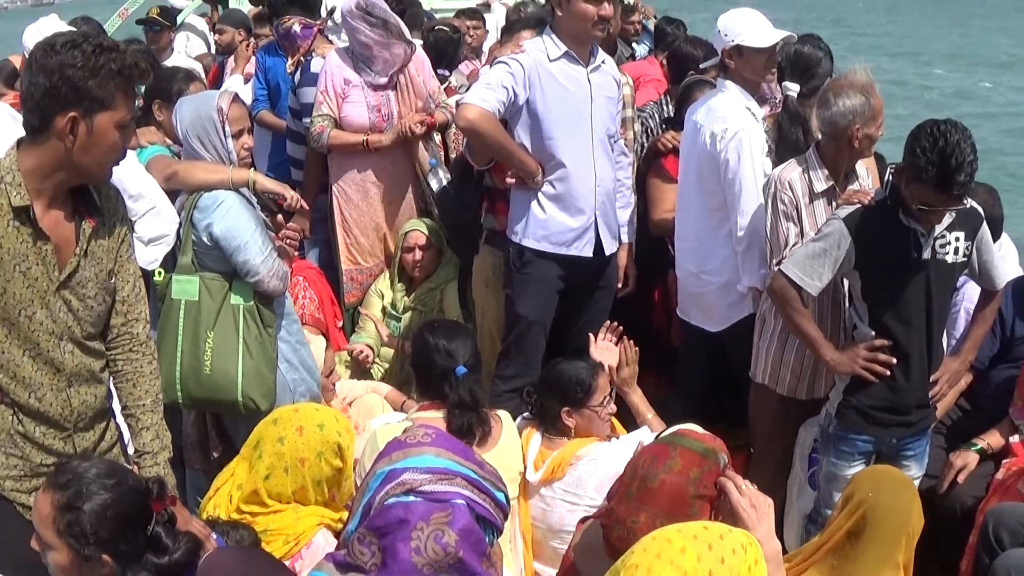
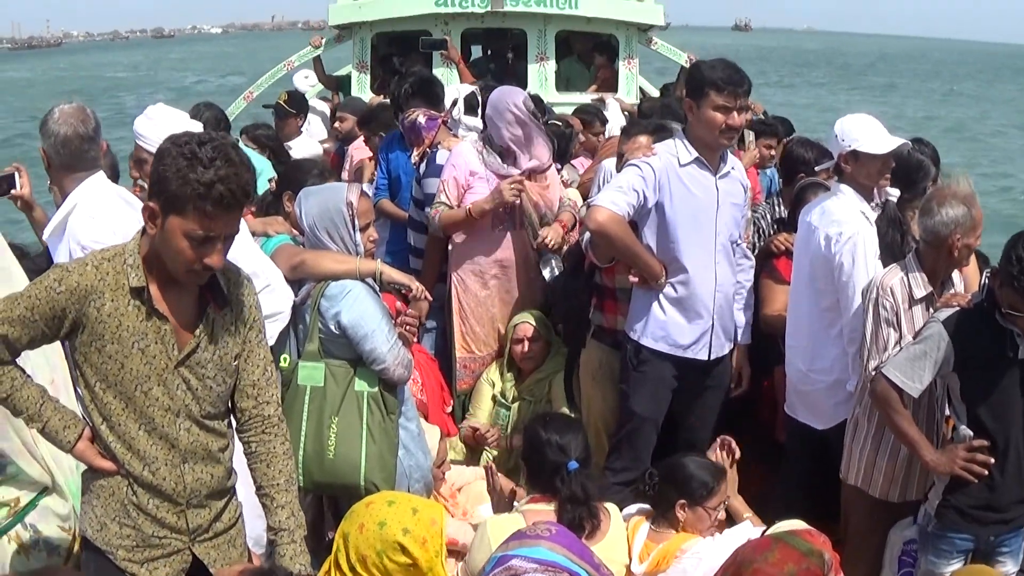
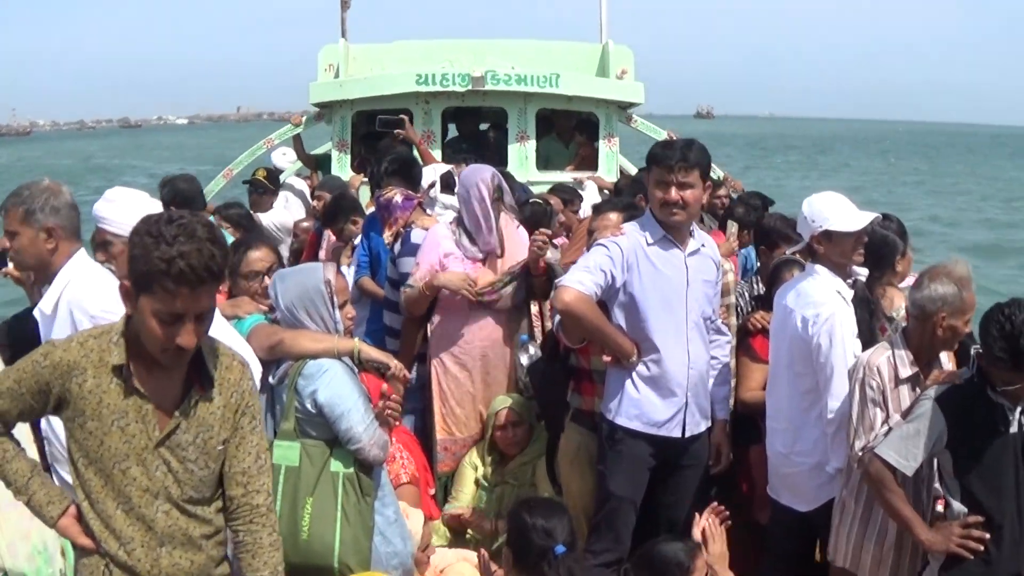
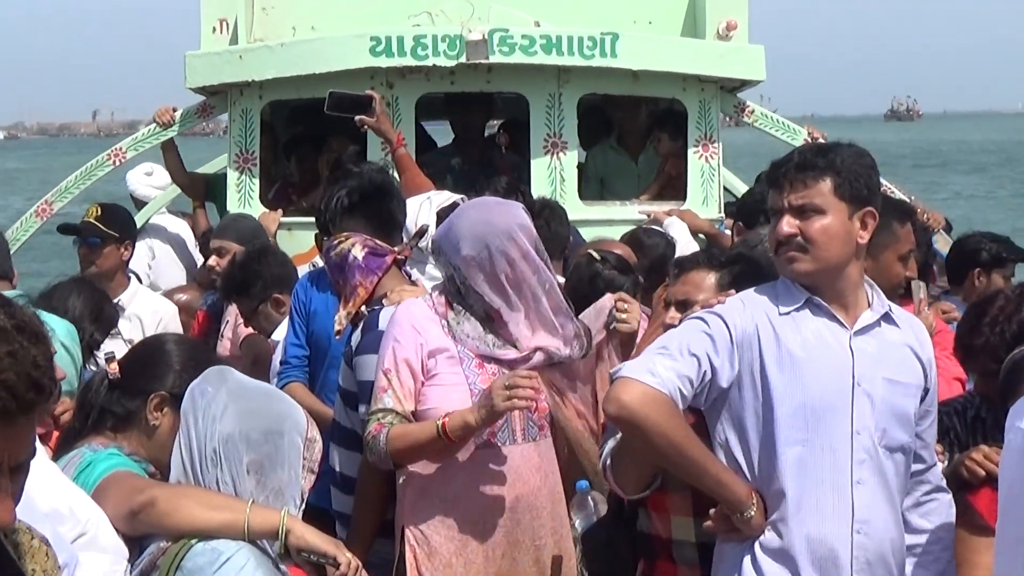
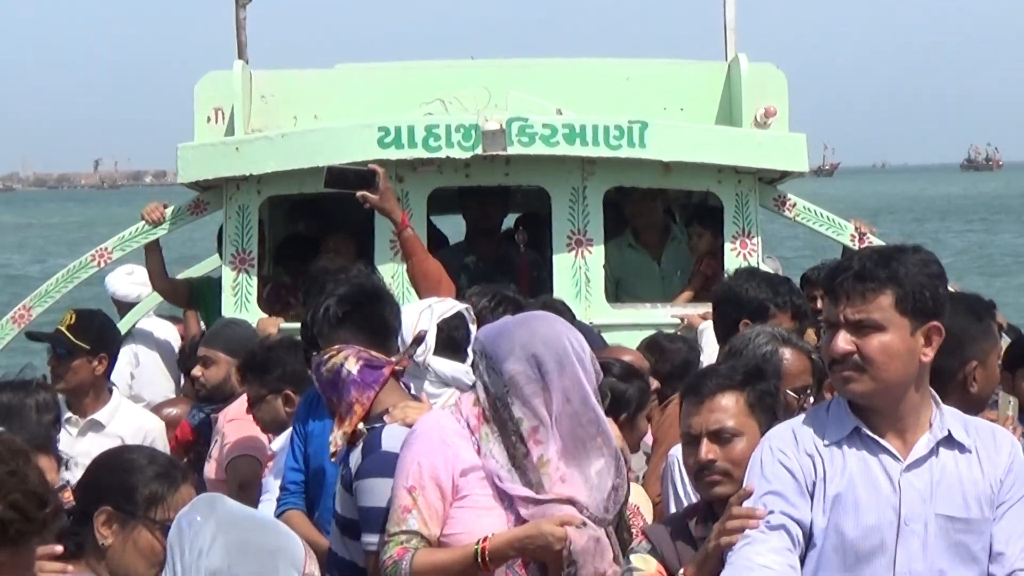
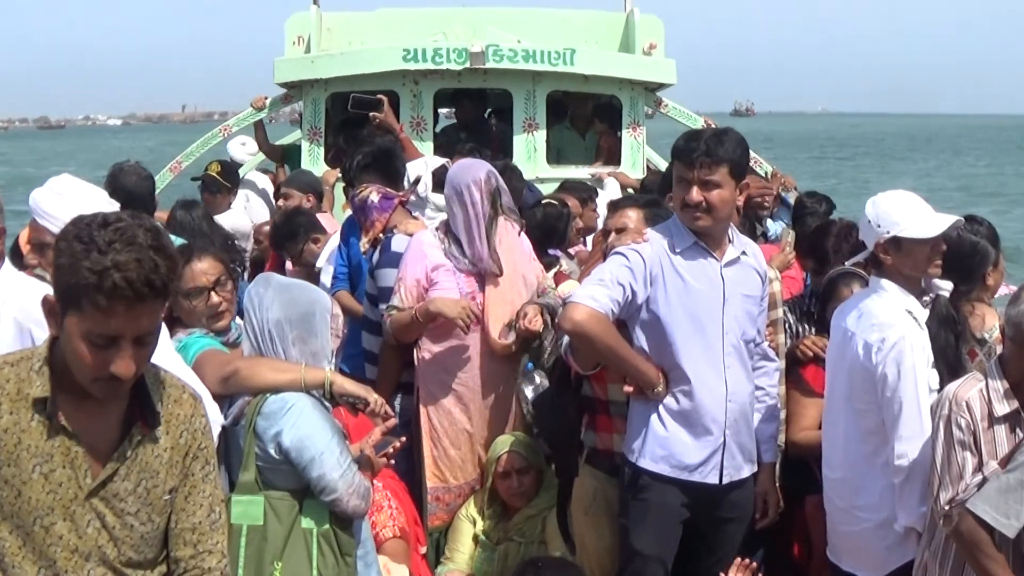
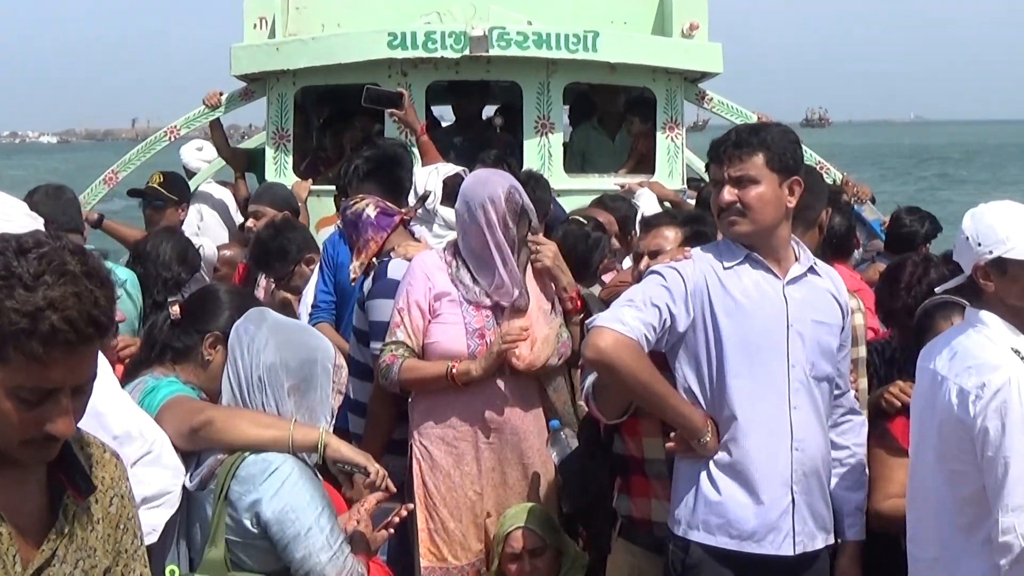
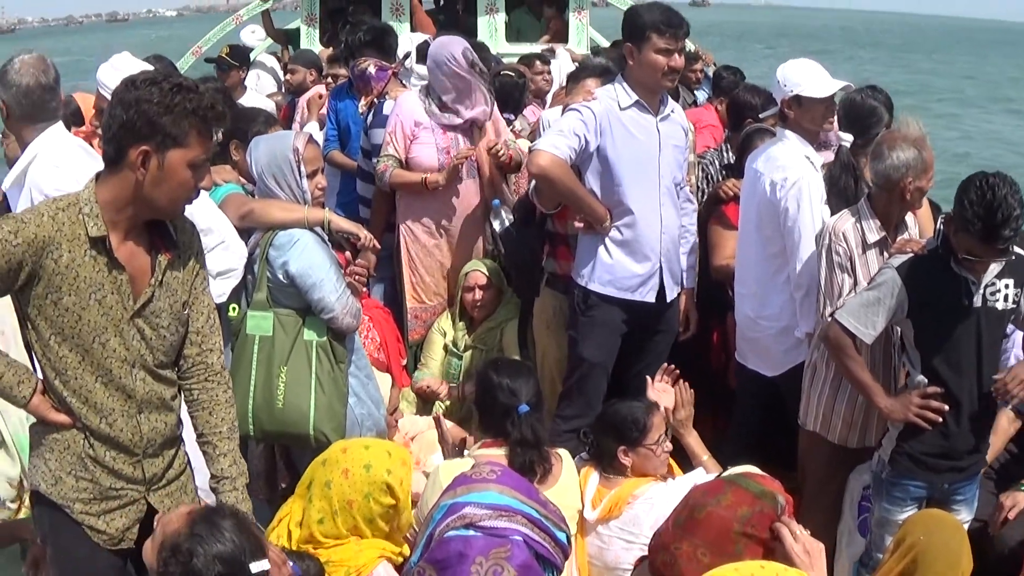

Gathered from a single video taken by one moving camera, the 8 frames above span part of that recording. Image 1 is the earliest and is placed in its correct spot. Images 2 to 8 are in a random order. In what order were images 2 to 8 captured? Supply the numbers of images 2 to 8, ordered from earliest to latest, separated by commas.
8, 2, 3, 6, 7, 4, 5
